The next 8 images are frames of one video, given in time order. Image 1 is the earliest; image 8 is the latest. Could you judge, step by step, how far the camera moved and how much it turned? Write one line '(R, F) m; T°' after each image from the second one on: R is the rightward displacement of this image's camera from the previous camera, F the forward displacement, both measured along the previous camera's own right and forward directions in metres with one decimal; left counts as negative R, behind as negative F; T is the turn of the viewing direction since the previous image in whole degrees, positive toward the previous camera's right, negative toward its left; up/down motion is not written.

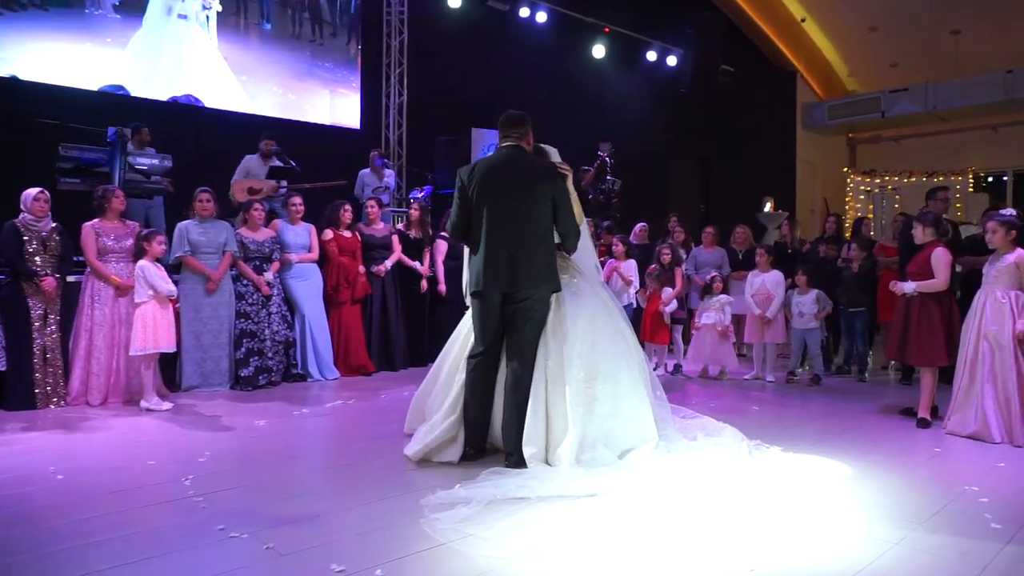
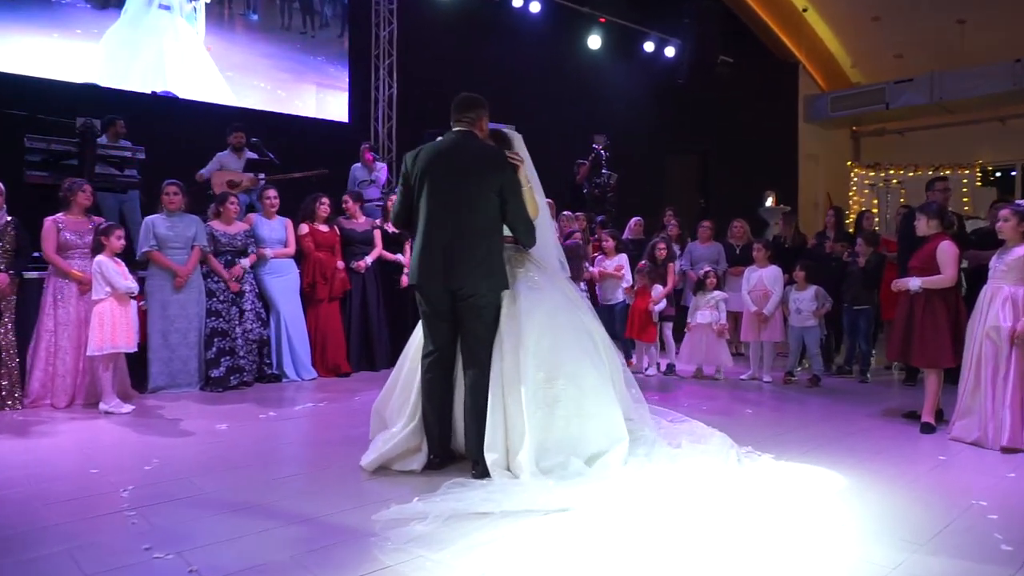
(+0.2, +0.3) m; 0°
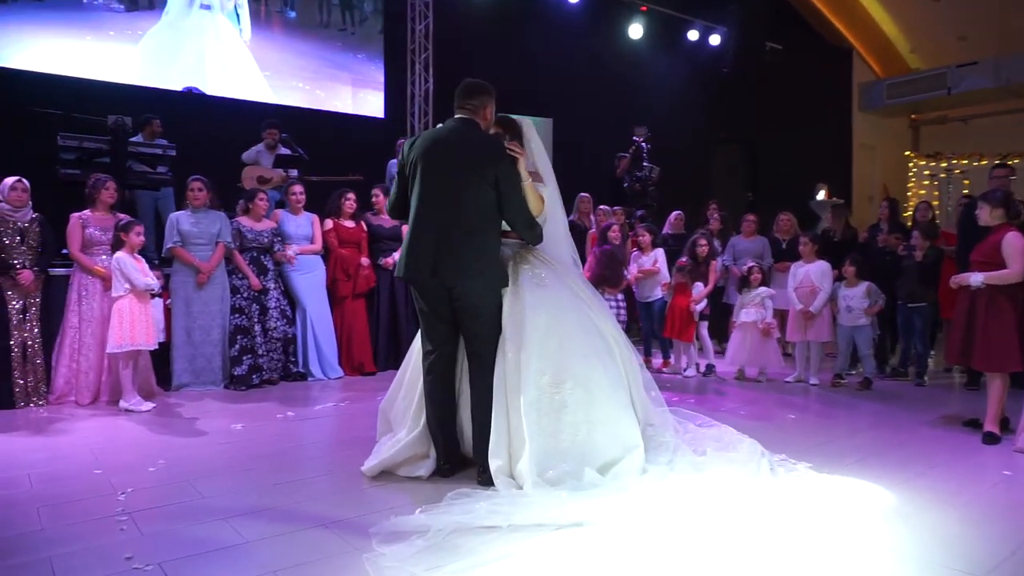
(+0.1, +0.2) m; -4°
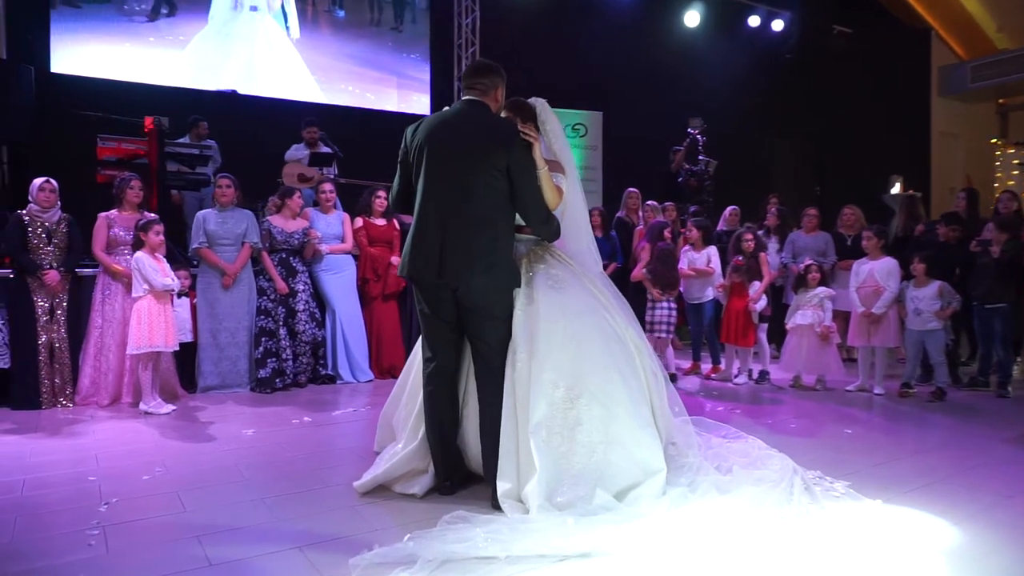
(+0.2, +0.3) m; -5°
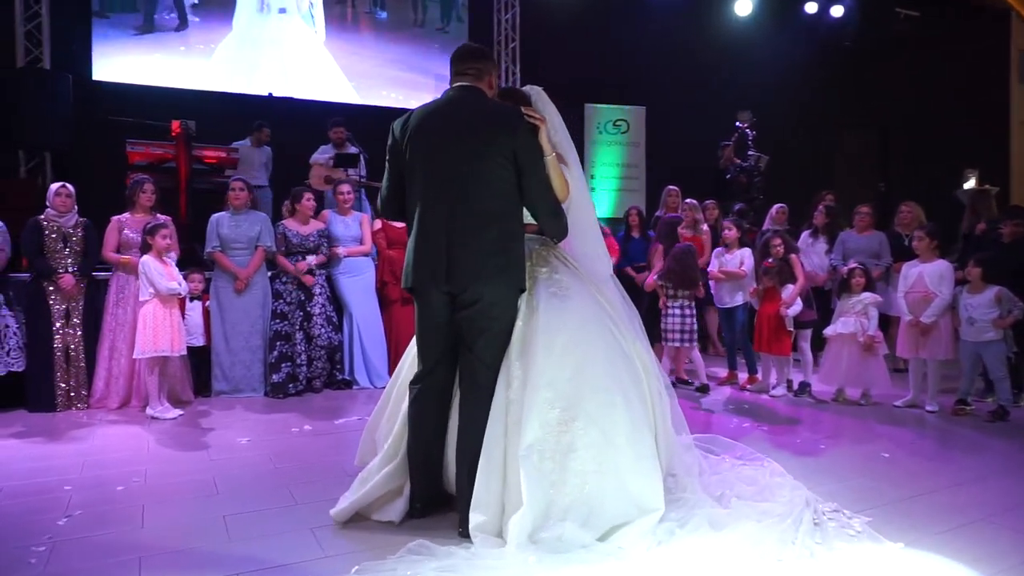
(+0.3, +0.2) m; -5°
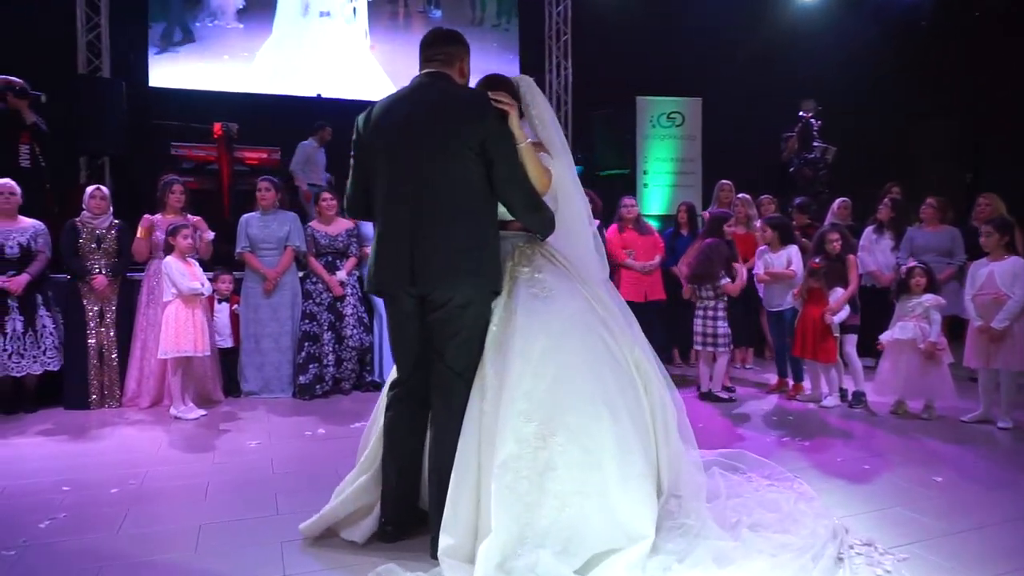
(+0.3, +0.2) m; -6°
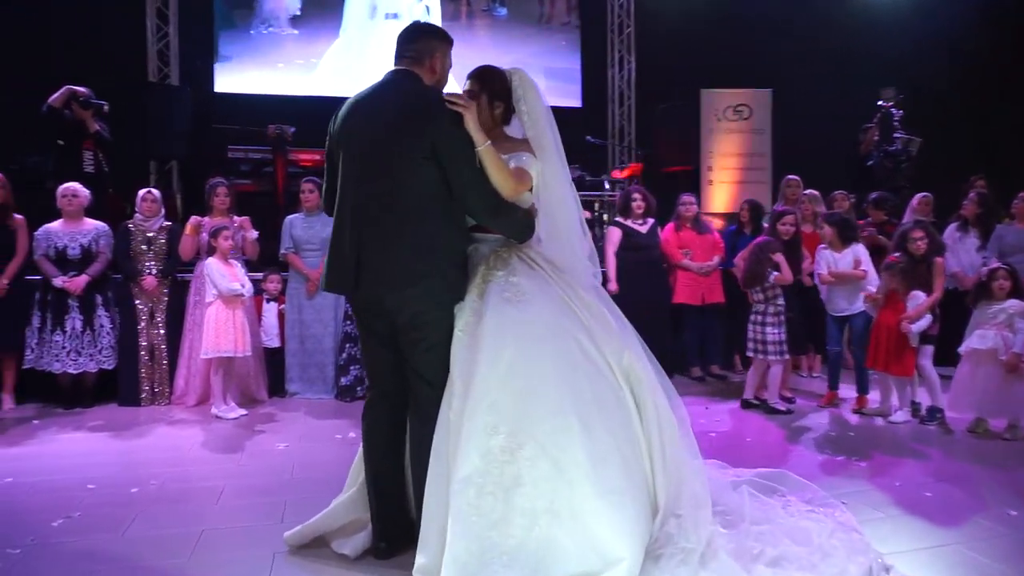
(+0.3, +0.2) m; -6°
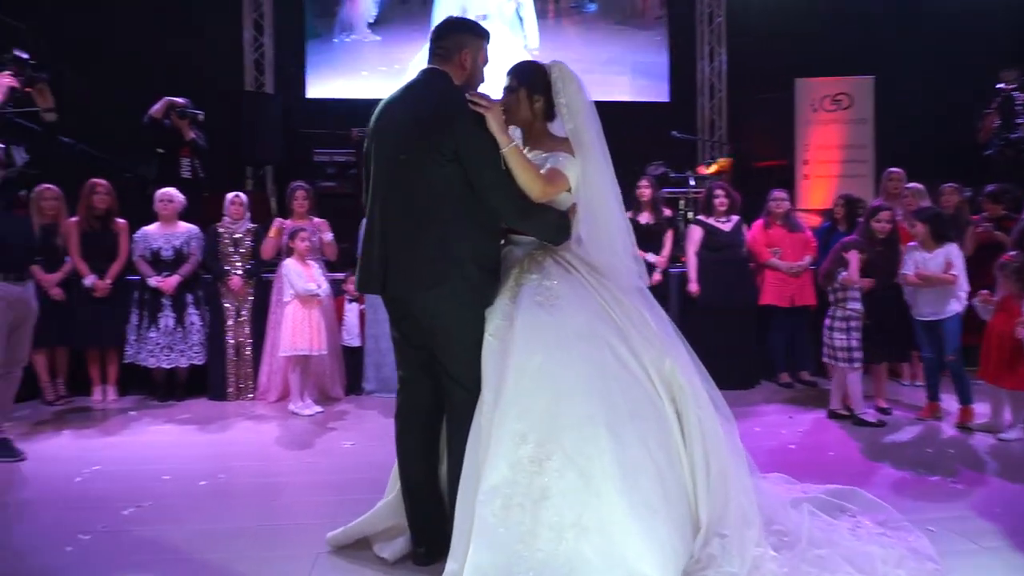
(+0.2, +0.1) m; -8°
